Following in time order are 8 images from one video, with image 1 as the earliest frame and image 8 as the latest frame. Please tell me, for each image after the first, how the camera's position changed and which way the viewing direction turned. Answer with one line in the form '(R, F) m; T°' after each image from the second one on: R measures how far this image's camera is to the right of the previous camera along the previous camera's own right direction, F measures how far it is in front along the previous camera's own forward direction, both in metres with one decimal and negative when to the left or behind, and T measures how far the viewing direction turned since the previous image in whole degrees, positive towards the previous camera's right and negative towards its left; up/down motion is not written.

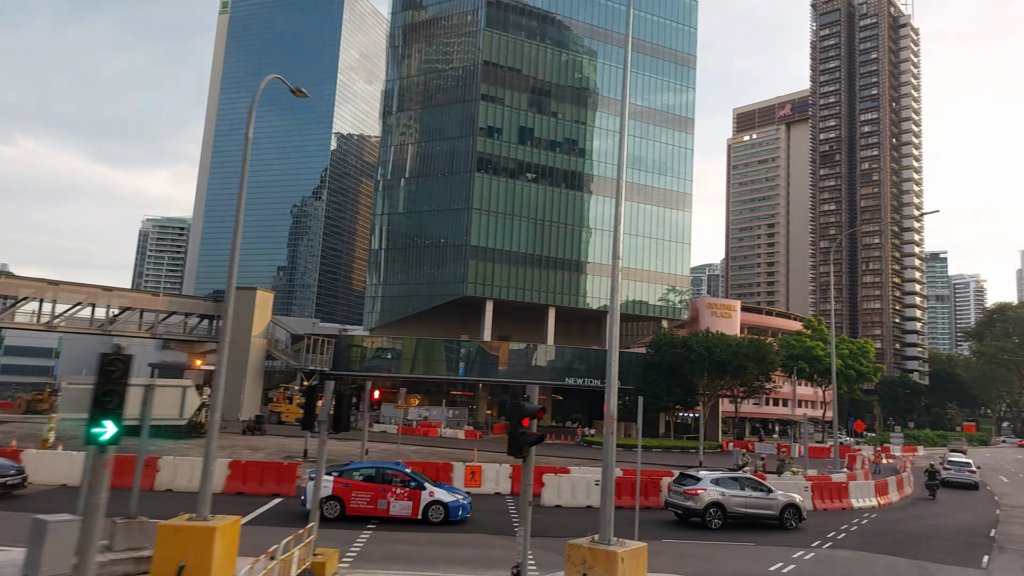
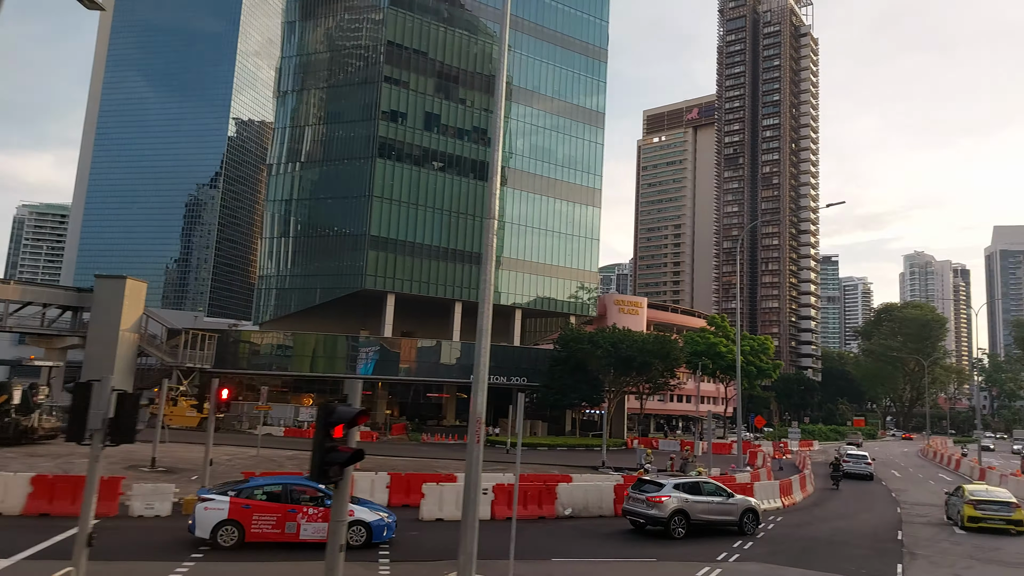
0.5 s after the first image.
(+0.8, +2.2) m; +7°
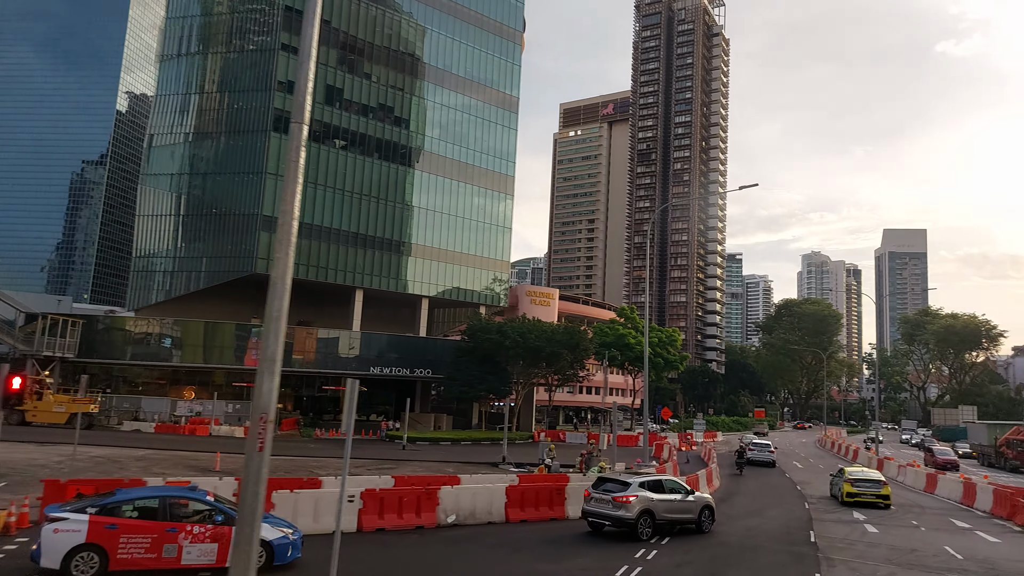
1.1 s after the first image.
(+0.8, +2.3) m; +7°
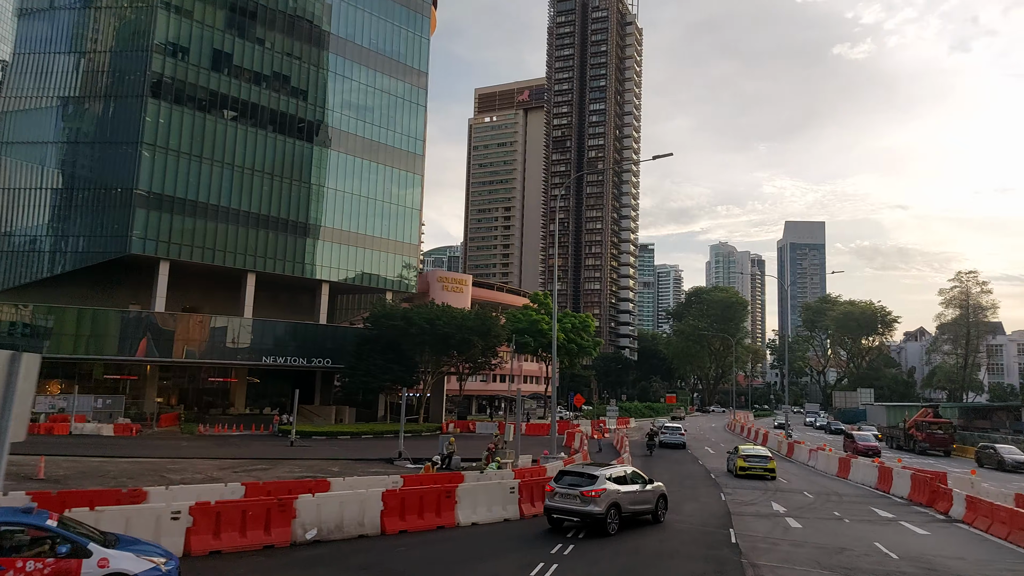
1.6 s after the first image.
(+0.7, +2.4) m; +7°
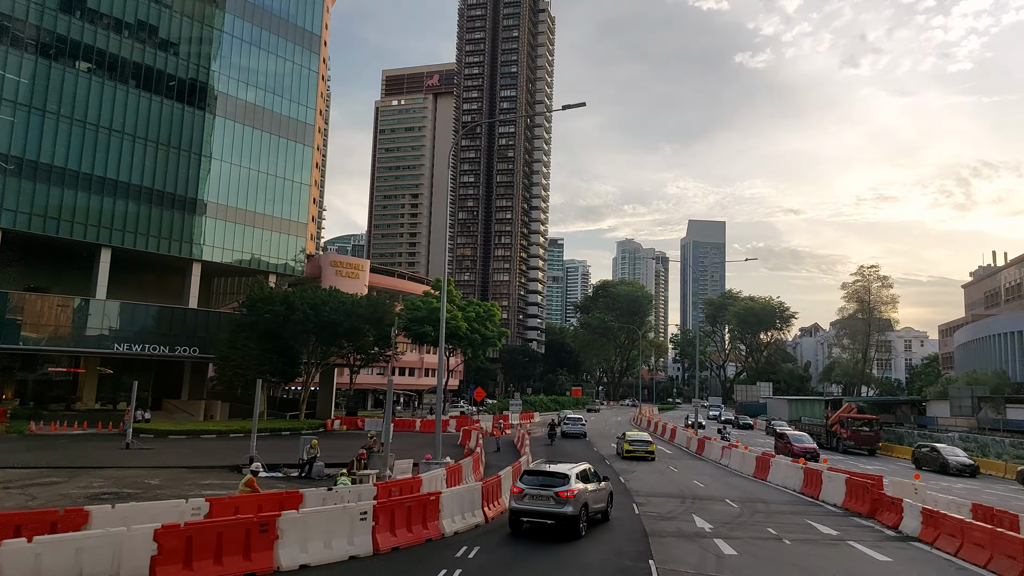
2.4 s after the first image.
(+0.8, +3.8) m; +7°
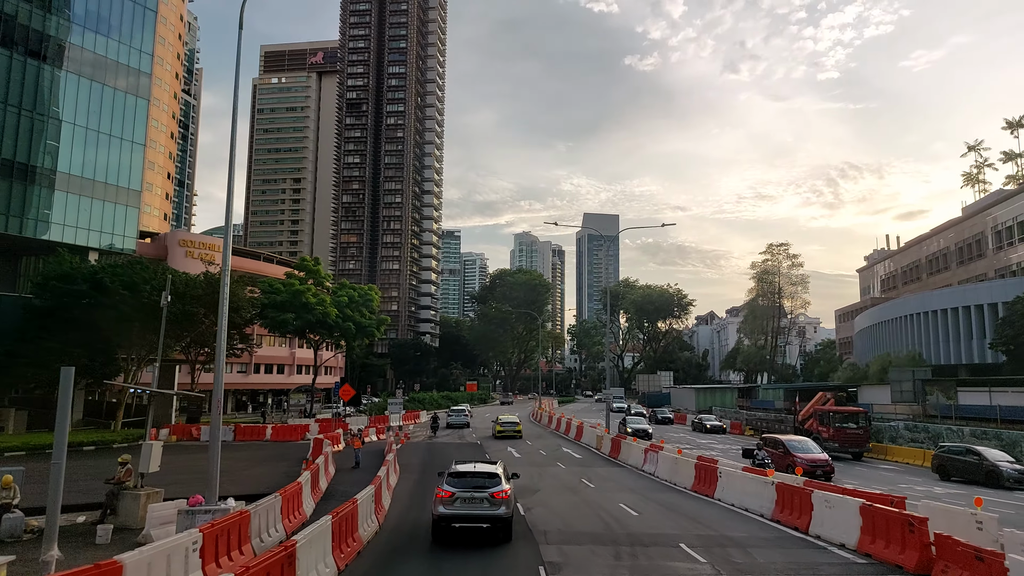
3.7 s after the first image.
(+1.0, +6.9) m; +8°
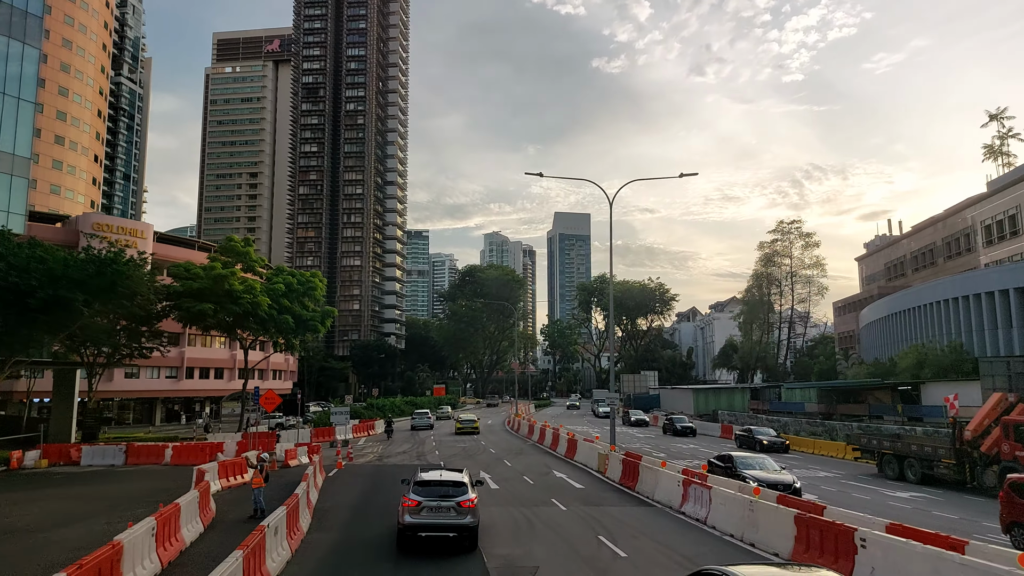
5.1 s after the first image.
(-0.1, +7.5) m; +2°
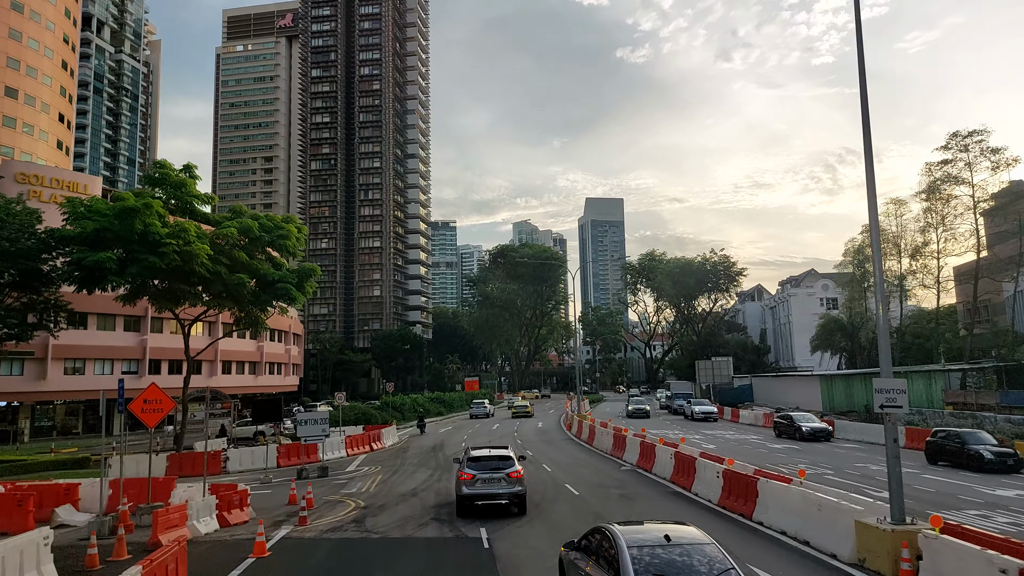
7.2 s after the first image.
(-1.4, +12.9) m; -2°
